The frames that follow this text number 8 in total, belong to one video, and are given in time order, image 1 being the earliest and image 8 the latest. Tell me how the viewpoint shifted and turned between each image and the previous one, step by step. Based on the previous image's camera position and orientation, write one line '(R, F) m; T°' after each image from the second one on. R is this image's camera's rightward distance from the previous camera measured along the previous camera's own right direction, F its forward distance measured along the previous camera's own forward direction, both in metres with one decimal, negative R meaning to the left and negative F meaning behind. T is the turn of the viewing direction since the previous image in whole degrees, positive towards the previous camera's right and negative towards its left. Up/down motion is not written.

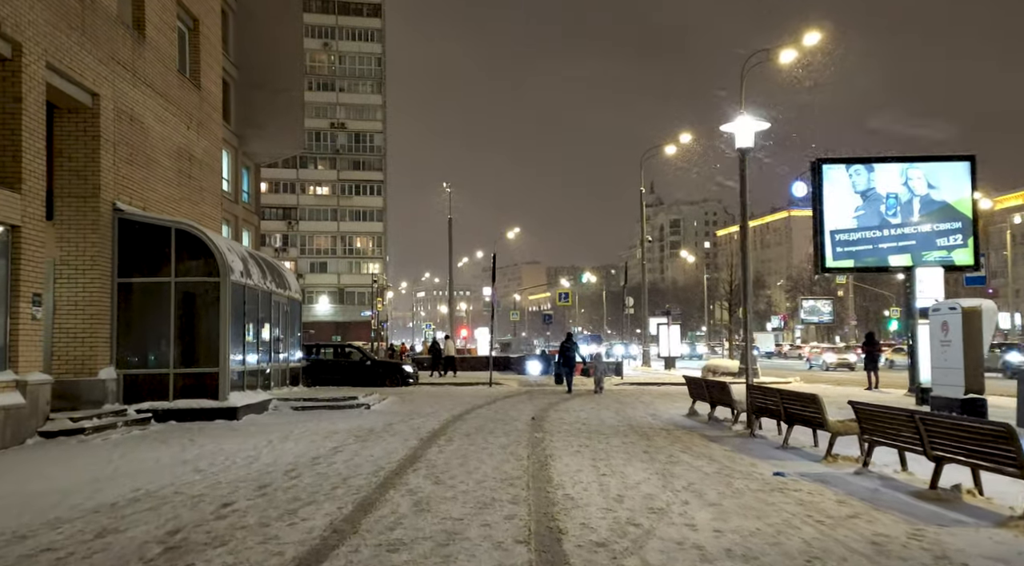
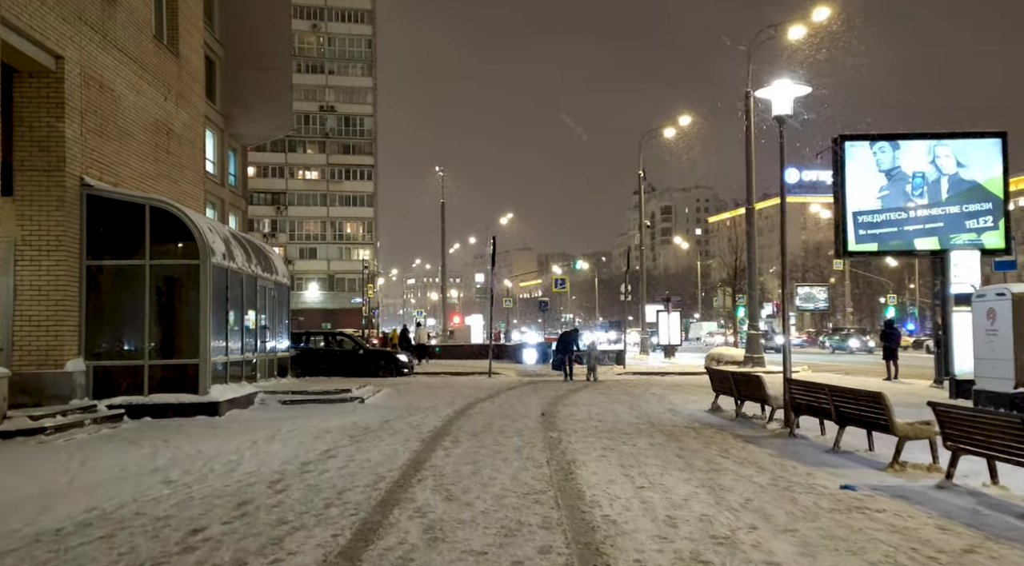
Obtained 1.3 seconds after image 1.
(-0.3, +1.7) m; +1°
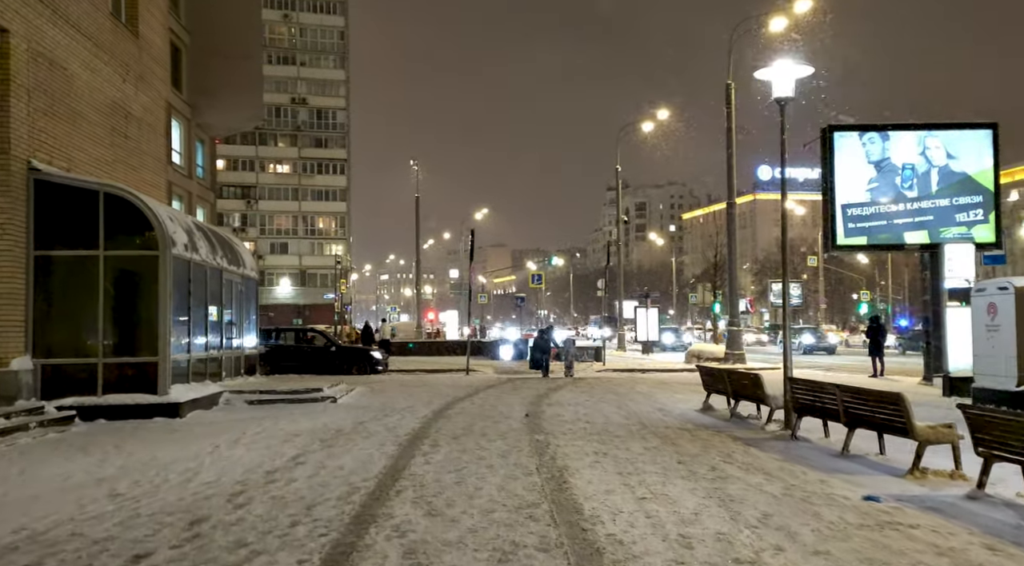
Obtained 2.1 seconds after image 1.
(-0.1, +1.0) m; +2°
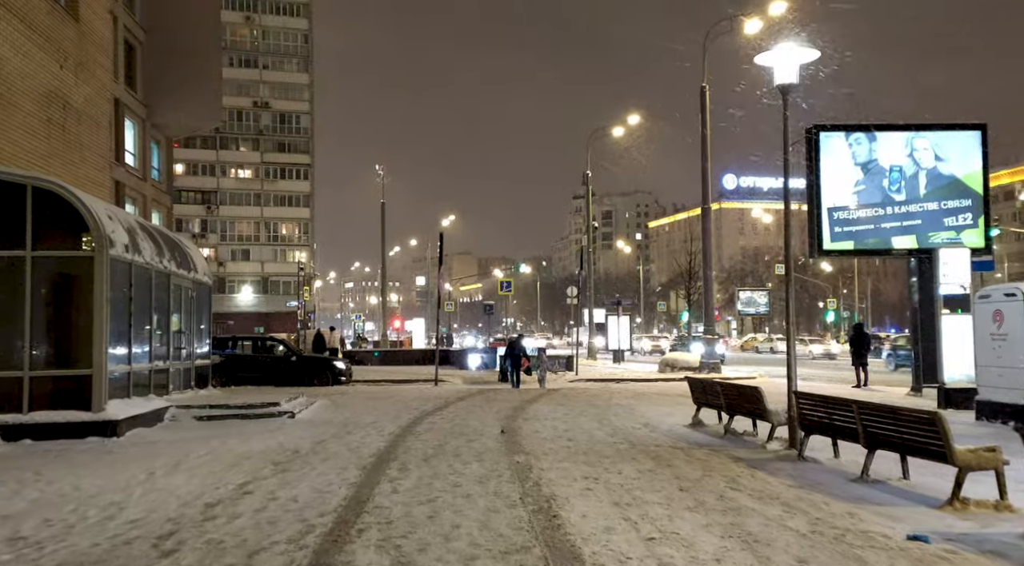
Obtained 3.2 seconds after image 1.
(-0.1, +1.4) m; +2°
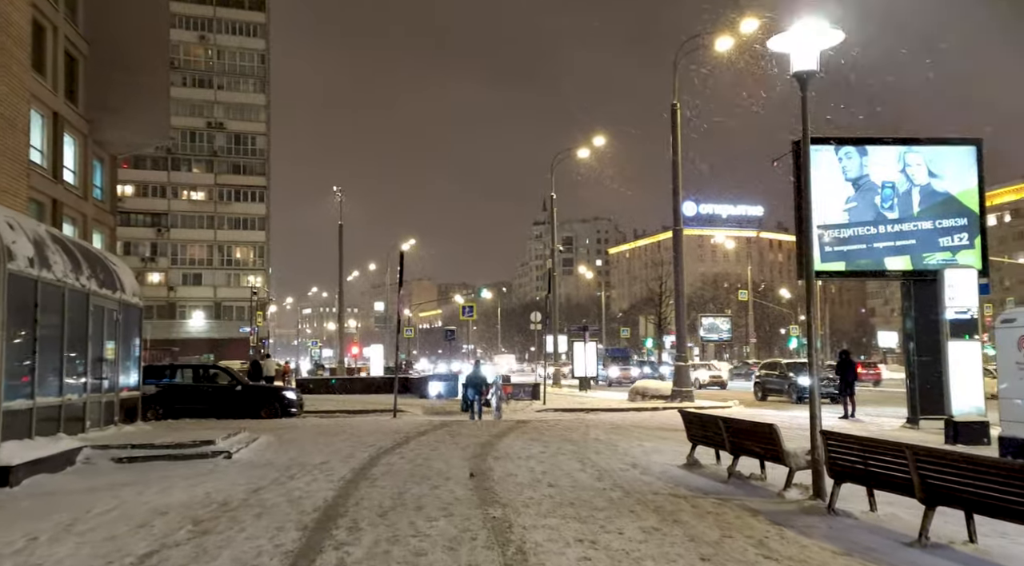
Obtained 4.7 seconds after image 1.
(-0.2, +2.0) m; +2°
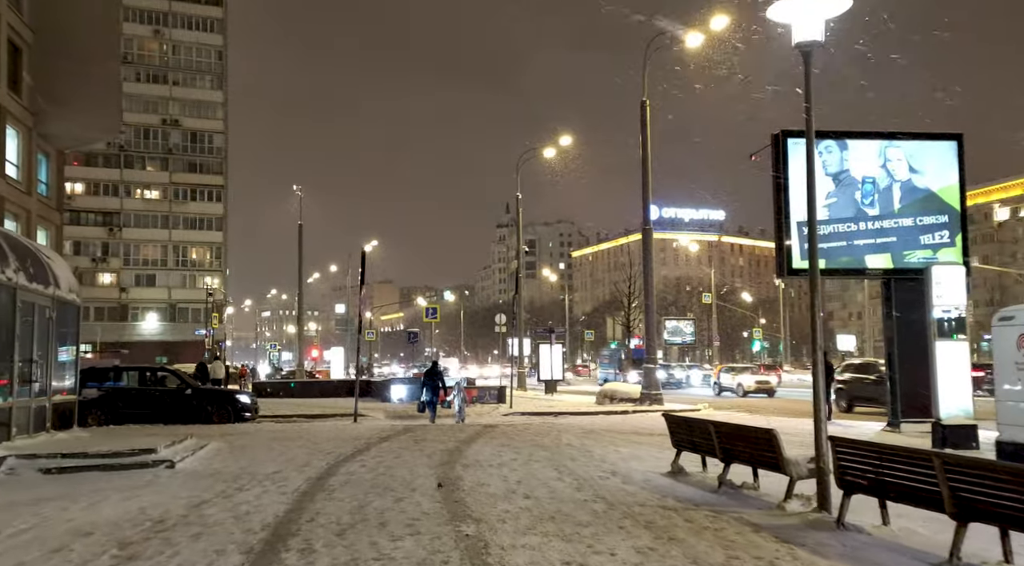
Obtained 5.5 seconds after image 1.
(-0.1, +1.1) m; +2°
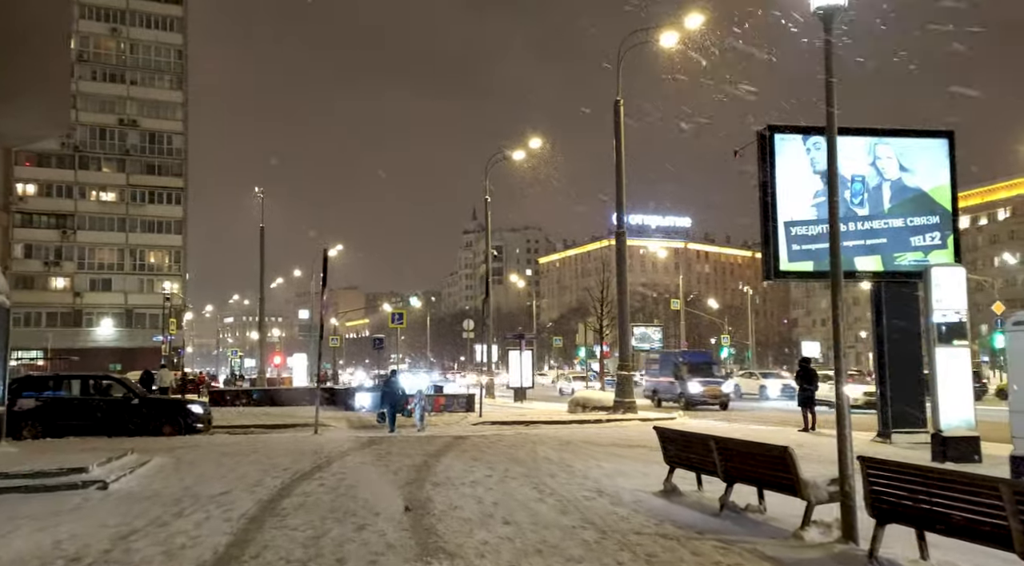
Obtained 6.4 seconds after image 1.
(-0.1, +1.3) m; +2°
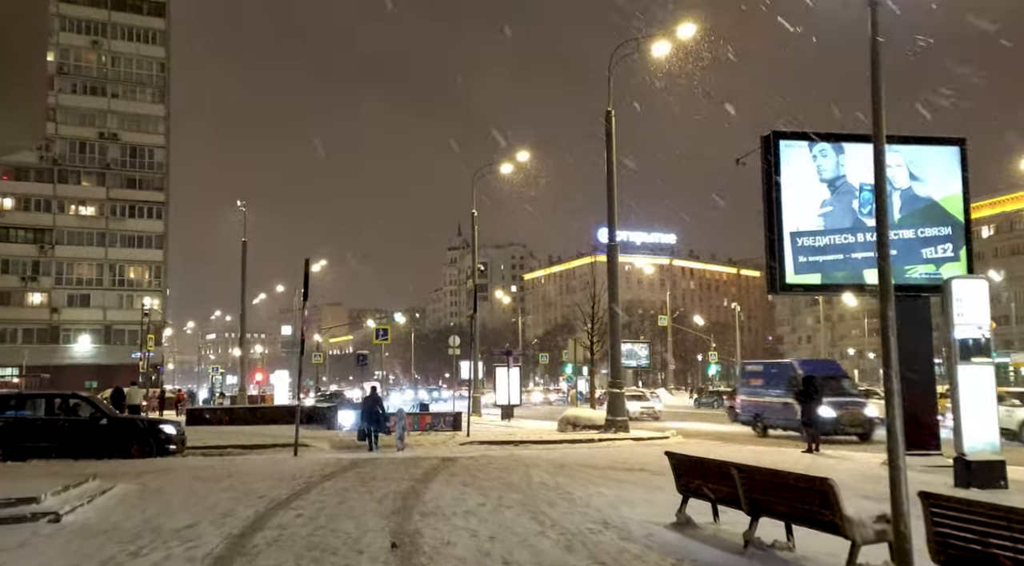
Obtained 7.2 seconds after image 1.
(-0.2, +1.1) m; +1°
